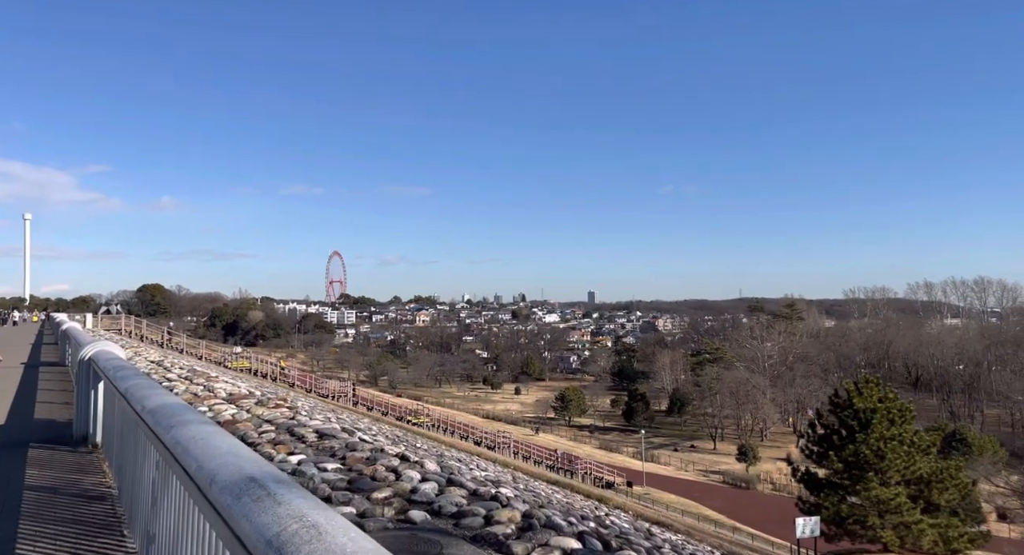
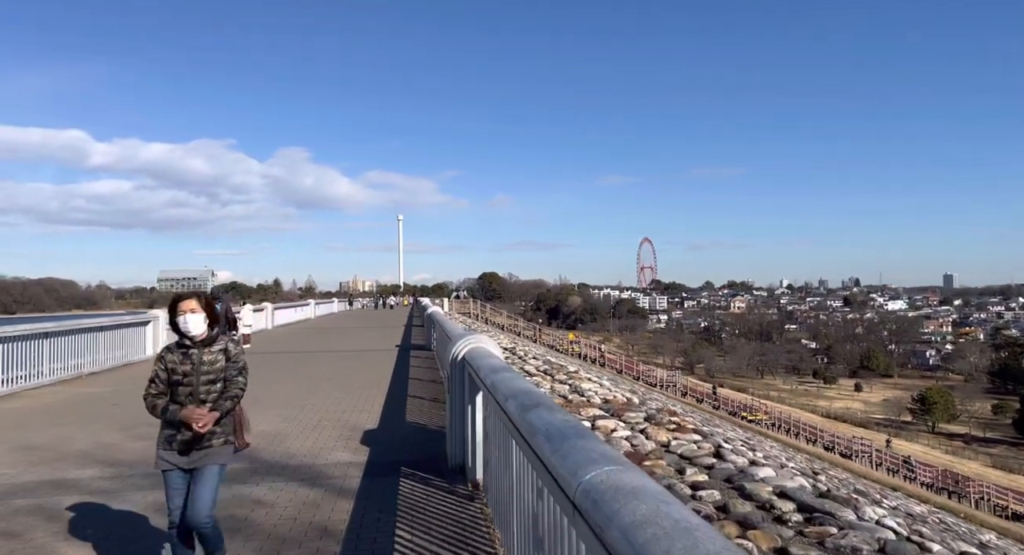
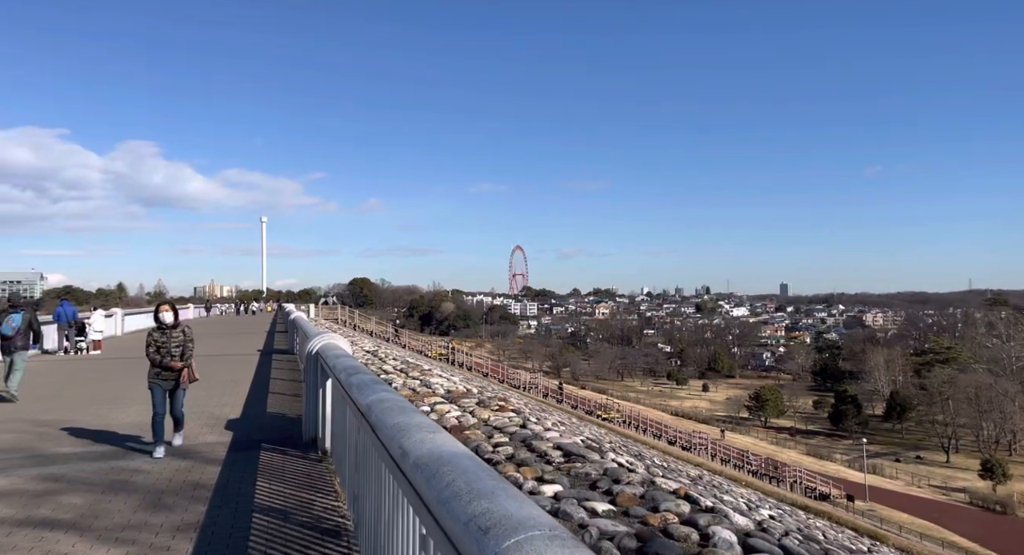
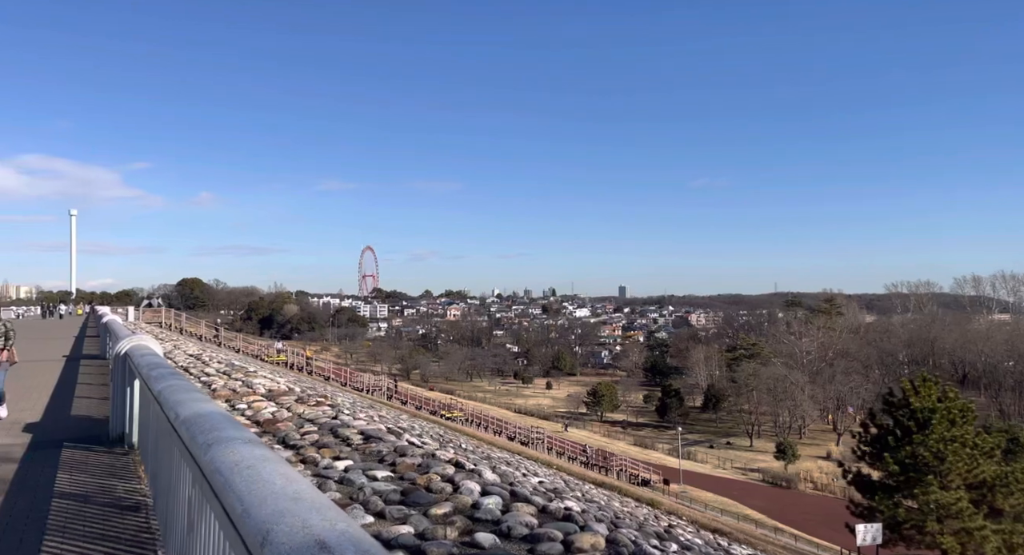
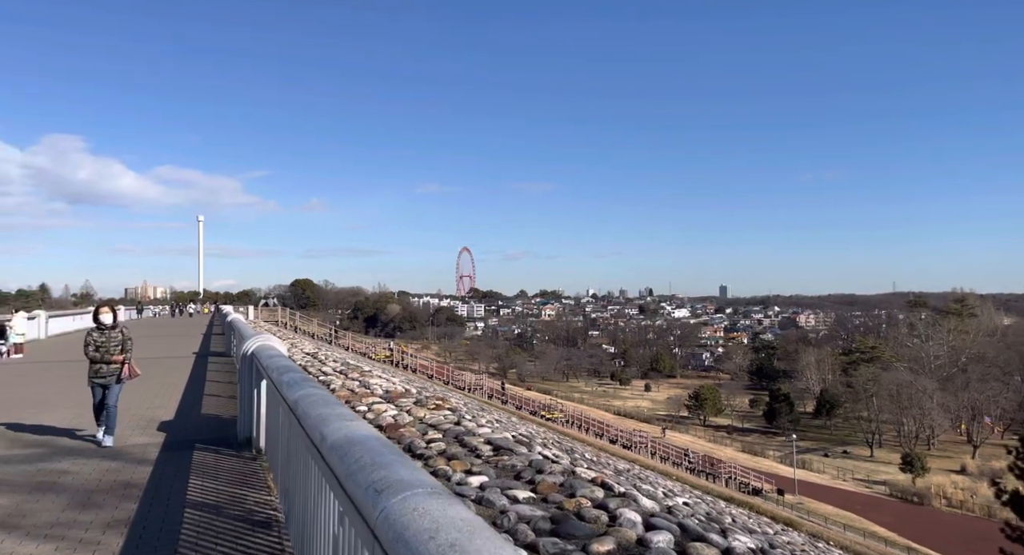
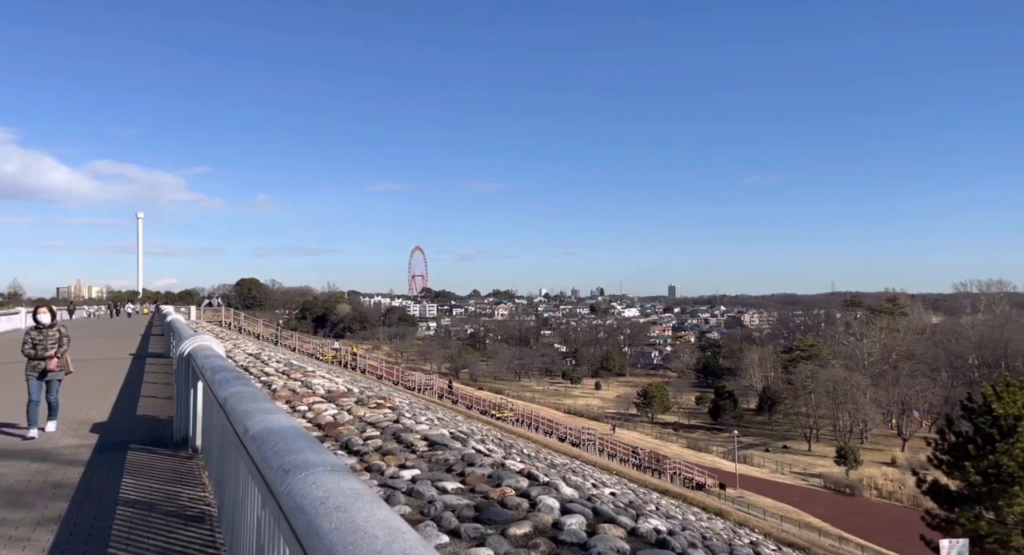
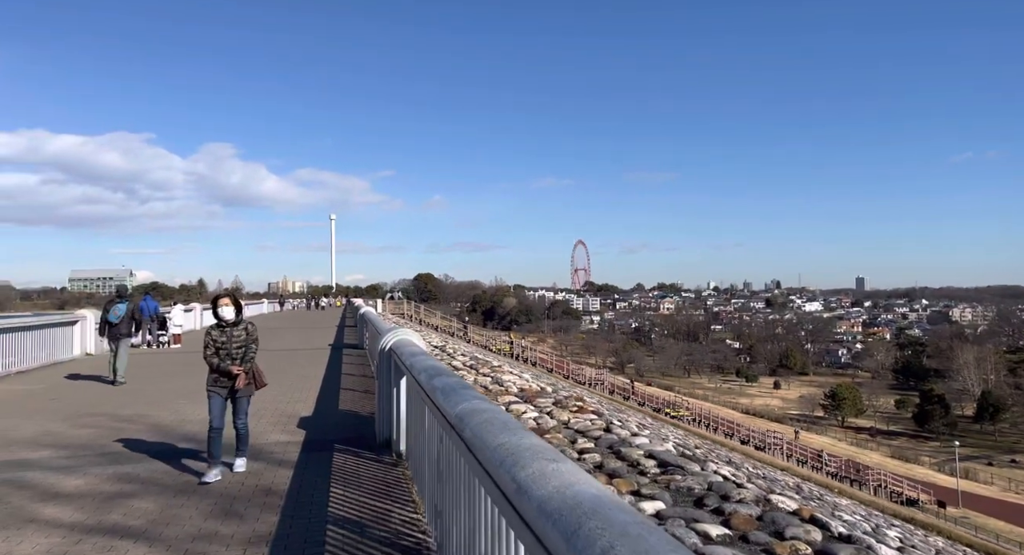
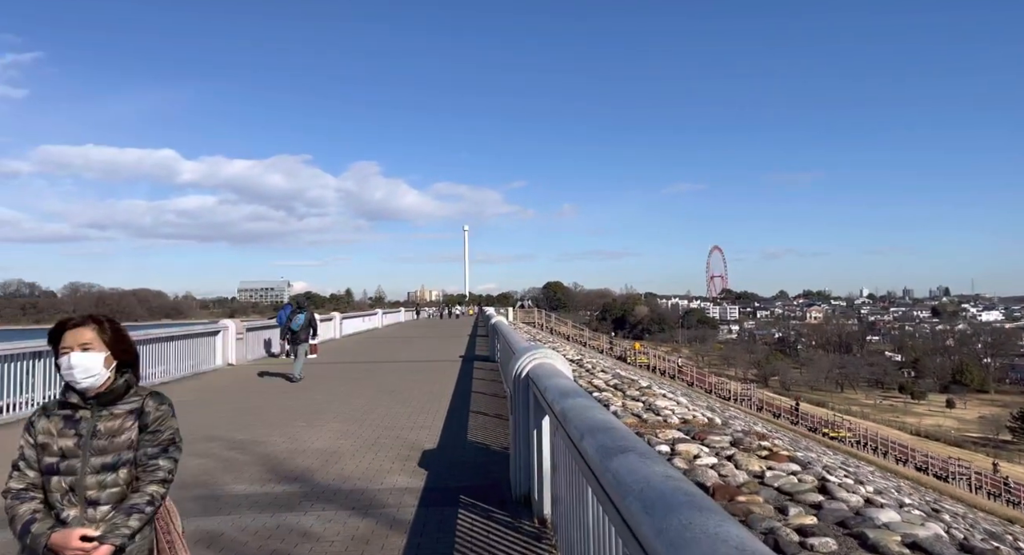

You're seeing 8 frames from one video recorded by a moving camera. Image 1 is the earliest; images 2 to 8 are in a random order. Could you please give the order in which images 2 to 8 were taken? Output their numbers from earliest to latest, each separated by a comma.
4, 6, 5, 3, 7, 2, 8
